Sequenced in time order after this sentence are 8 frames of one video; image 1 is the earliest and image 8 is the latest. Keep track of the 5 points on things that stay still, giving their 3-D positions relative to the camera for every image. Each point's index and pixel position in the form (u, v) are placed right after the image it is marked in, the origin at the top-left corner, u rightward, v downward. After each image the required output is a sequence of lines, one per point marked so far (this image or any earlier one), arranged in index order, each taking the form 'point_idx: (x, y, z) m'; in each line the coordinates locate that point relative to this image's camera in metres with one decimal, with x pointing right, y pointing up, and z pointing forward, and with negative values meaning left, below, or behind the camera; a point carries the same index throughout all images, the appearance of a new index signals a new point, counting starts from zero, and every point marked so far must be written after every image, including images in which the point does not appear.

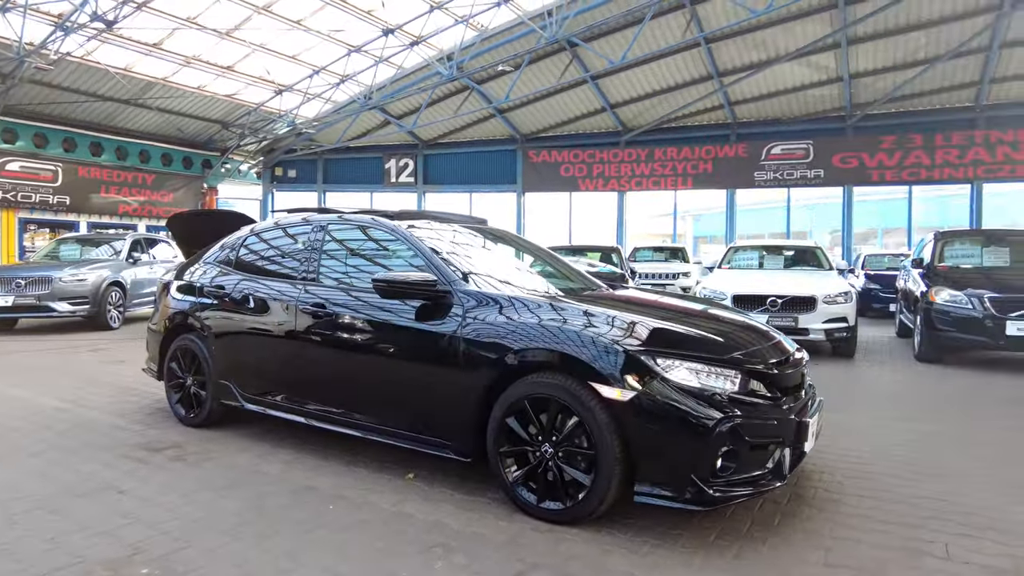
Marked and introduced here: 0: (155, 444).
0: (-2.7, -1.2, +4.8) m
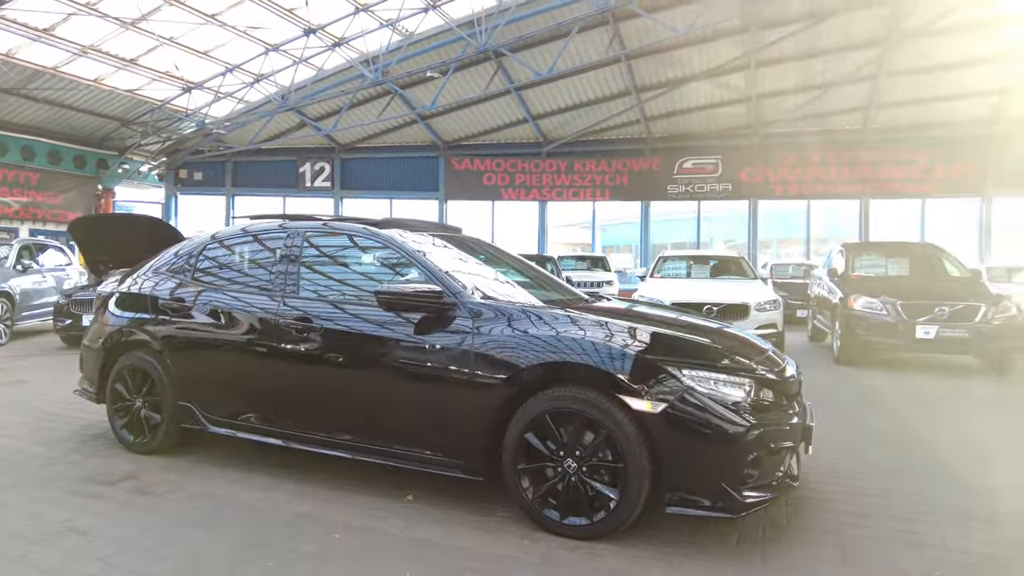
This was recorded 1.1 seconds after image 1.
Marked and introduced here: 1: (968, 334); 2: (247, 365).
0: (-2.7, -1.3, +4.3) m
1: (+5.9, -0.6, +8.3) m
2: (-1.8, -0.5, +4.3) m
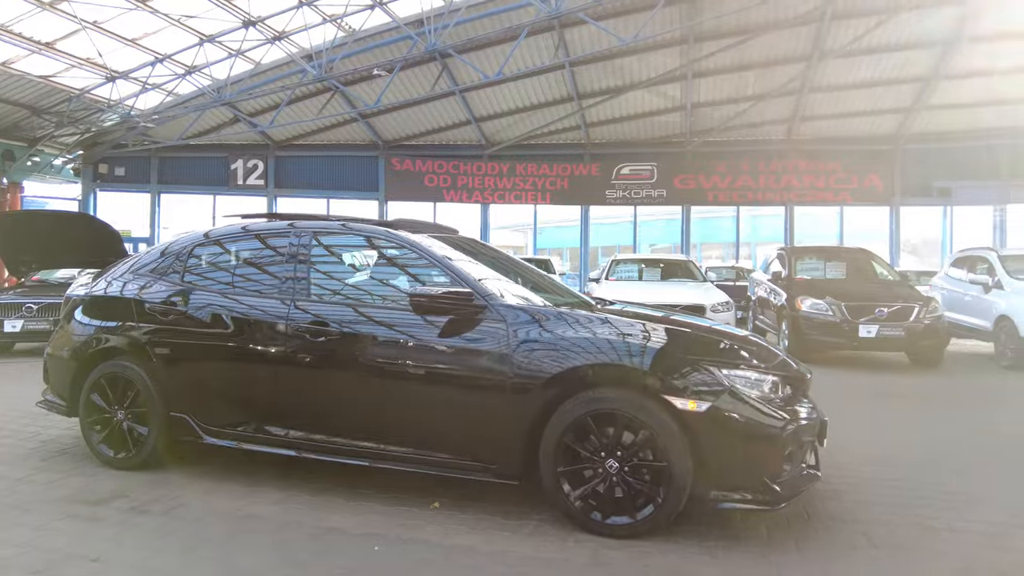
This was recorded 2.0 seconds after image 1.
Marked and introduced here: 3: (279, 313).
0: (-2.6, -1.3, +4.0) m
1: (+5.5, -0.6, +9.0) m
2: (-1.6, -0.5, +4.1) m
3: (-1.5, -0.2, +4.1) m
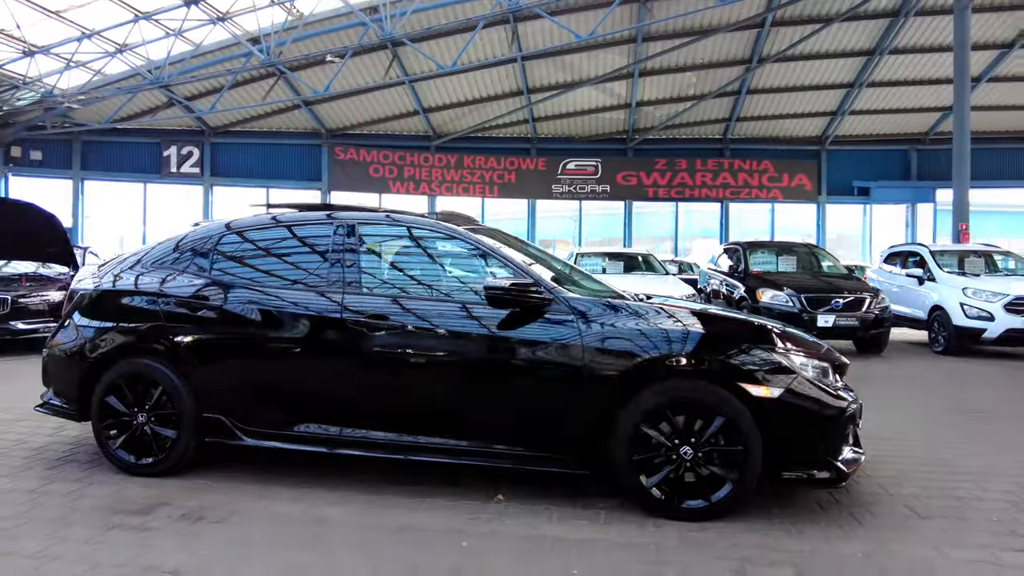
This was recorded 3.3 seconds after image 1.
0: (-2.2, -1.3, +3.7) m
1: (+5.2, -0.5, +9.7) m
2: (-1.3, -0.5, +3.9) m
3: (-1.1, -0.1, +4.0) m
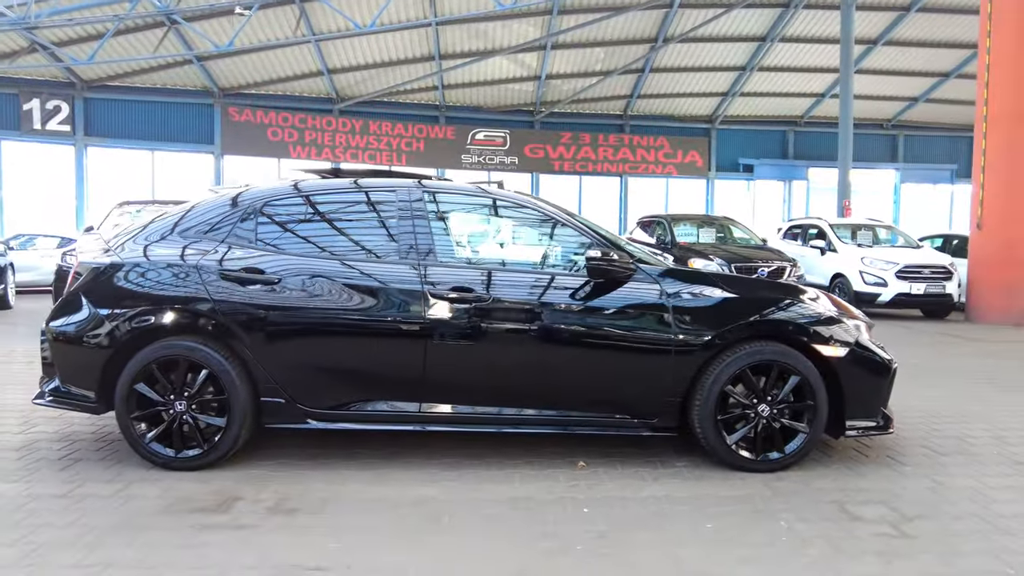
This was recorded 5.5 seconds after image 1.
0: (-1.7, -1.1, +3.3) m
1: (+4.4, 0.0, +10.6) m
2: (-0.8, -0.3, +3.7) m
3: (-0.6, 0.0, +3.8) m
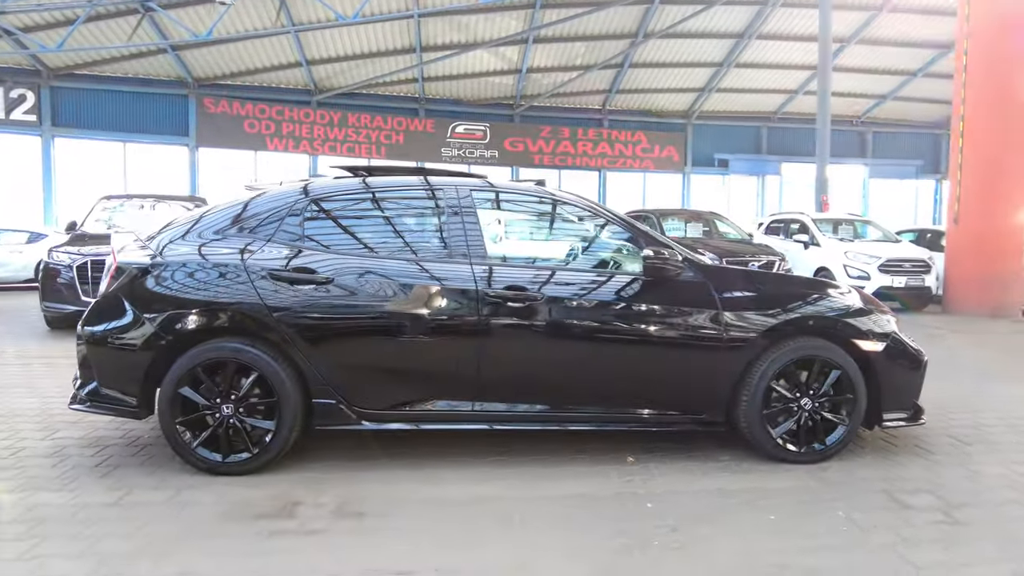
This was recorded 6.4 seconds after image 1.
0: (-1.3, -1.1, +3.3) m
1: (+4.3, +0.1, +10.9) m
2: (-0.5, -0.3, +3.7) m
3: (-0.3, +0.1, +3.8) m
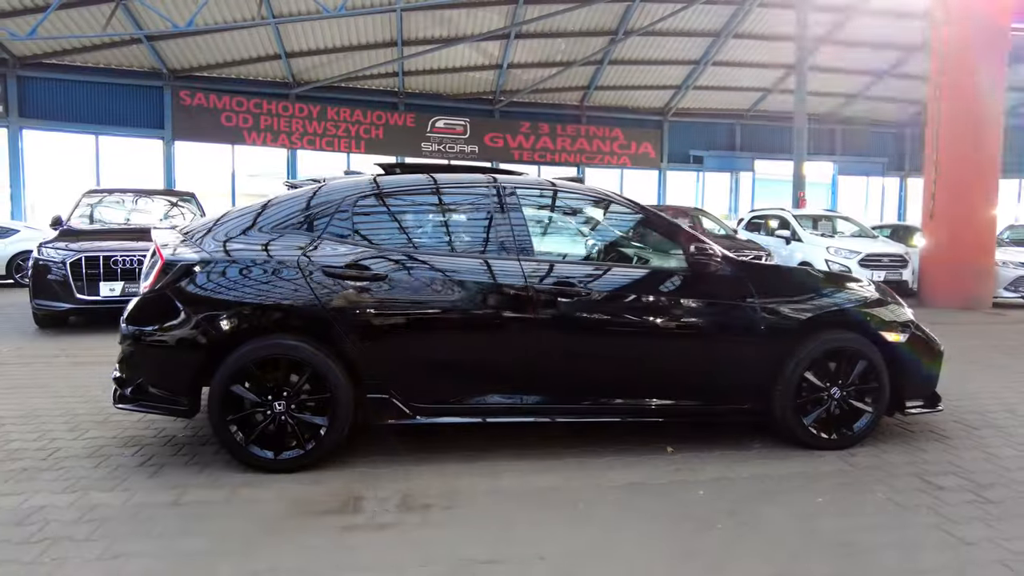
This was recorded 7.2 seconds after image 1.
0: (-1.0, -1.1, +3.3) m
1: (+4.2, +0.2, +11.2) m
2: (-0.2, -0.3, +3.8) m
3: (0.0, +0.1, +3.8) m
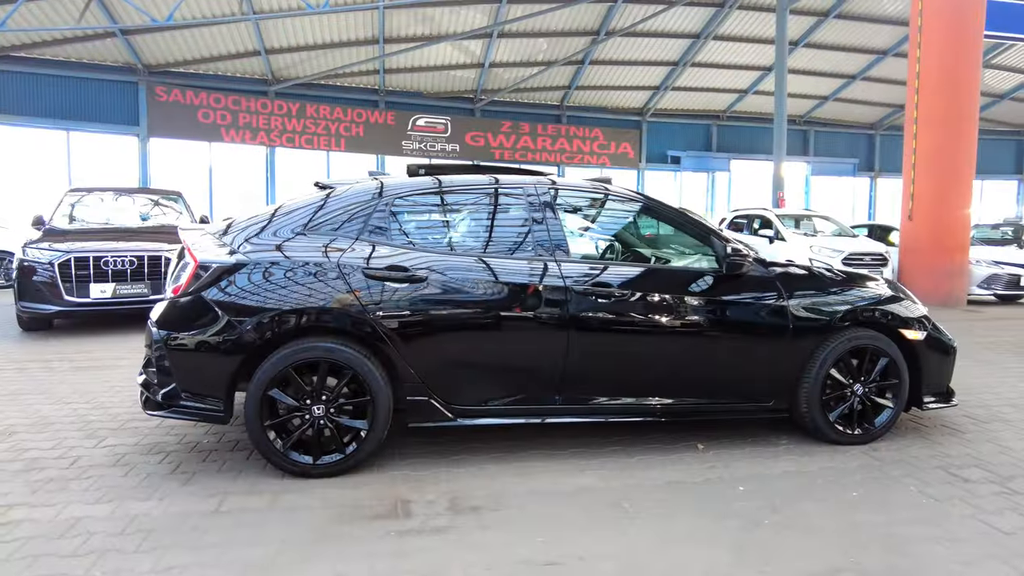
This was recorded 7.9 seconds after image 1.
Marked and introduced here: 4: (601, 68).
0: (-0.8, -1.1, +3.3) m
1: (+4.1, +0.2, +11.4) m
2: (0.0, -0.3, +3.8) m
3: (+0.2, +0.1, +3.8) m
4: (+2.8, +6.8, +19.8) m
